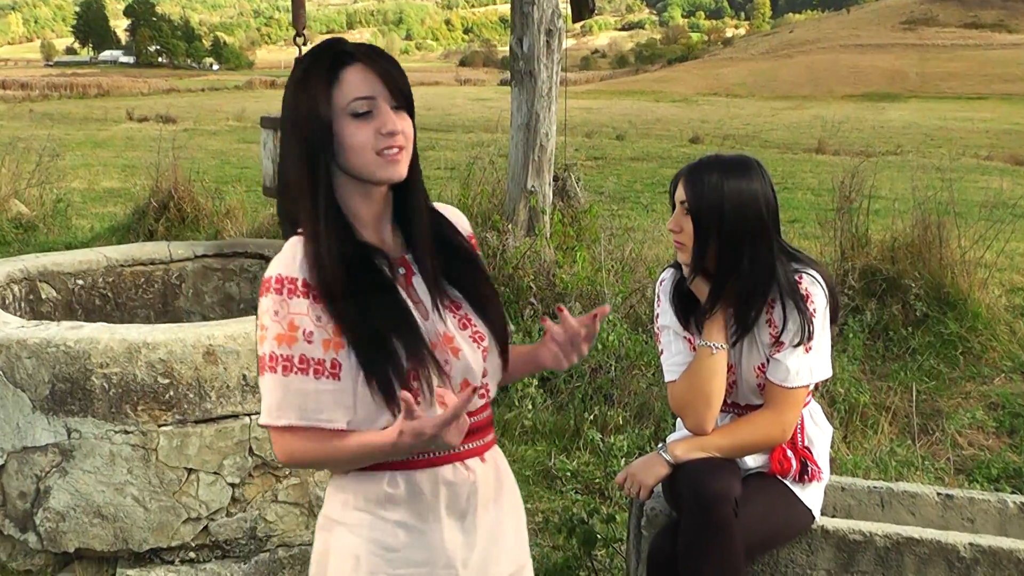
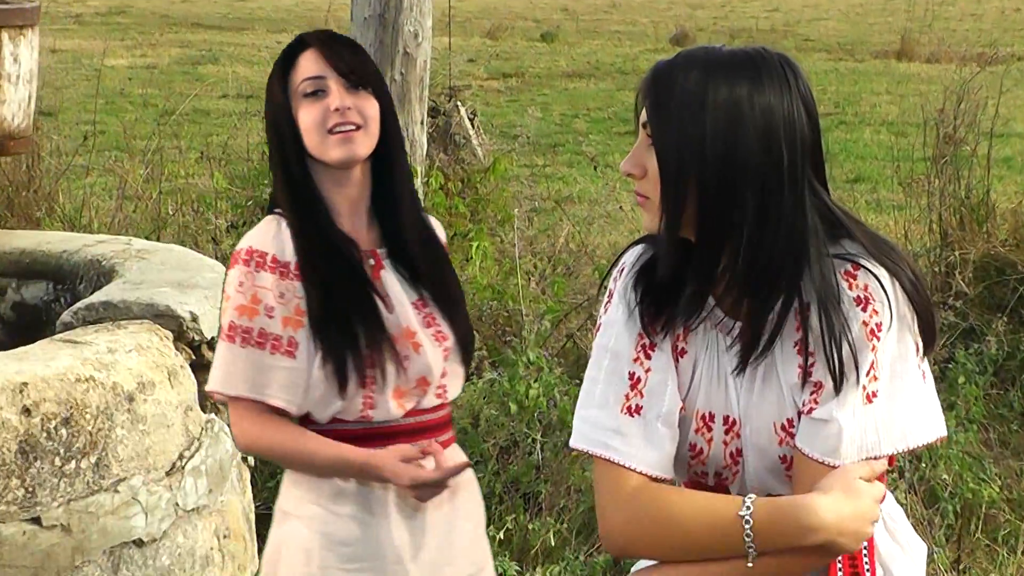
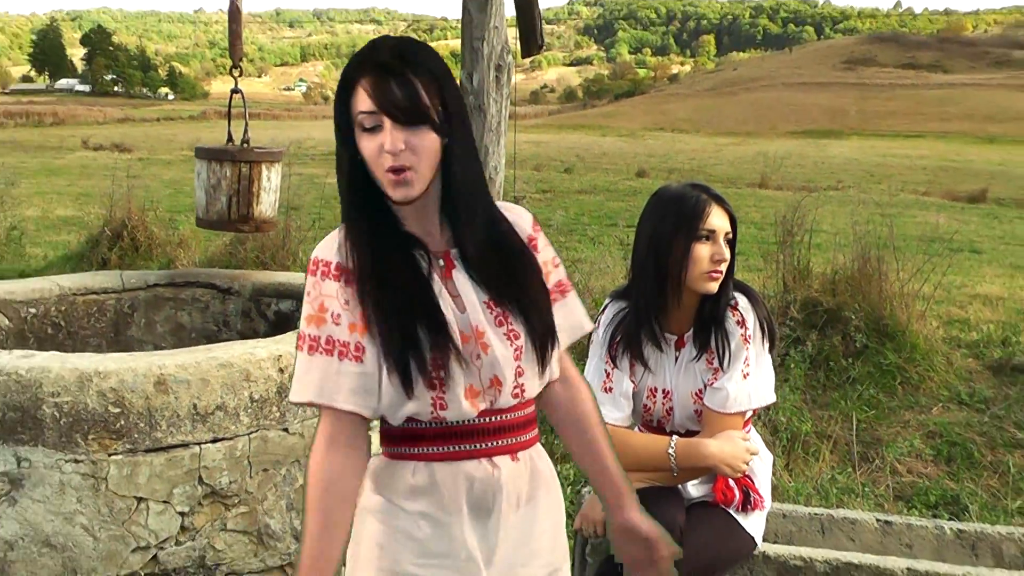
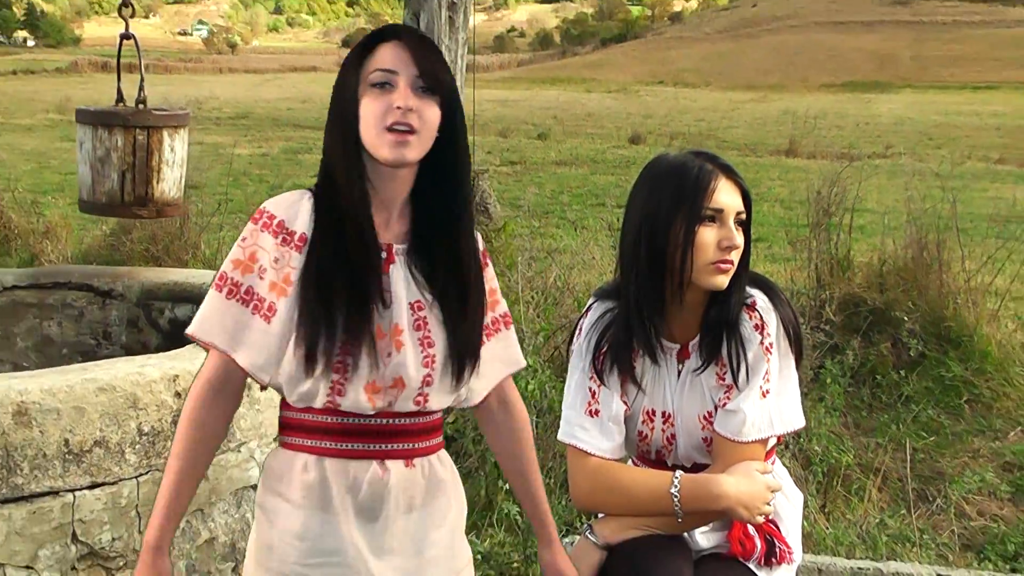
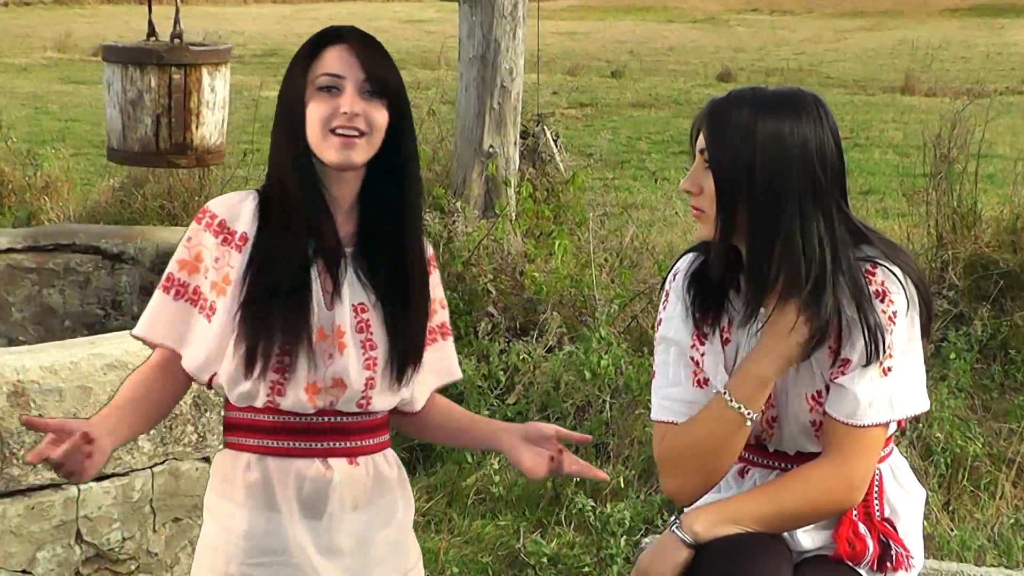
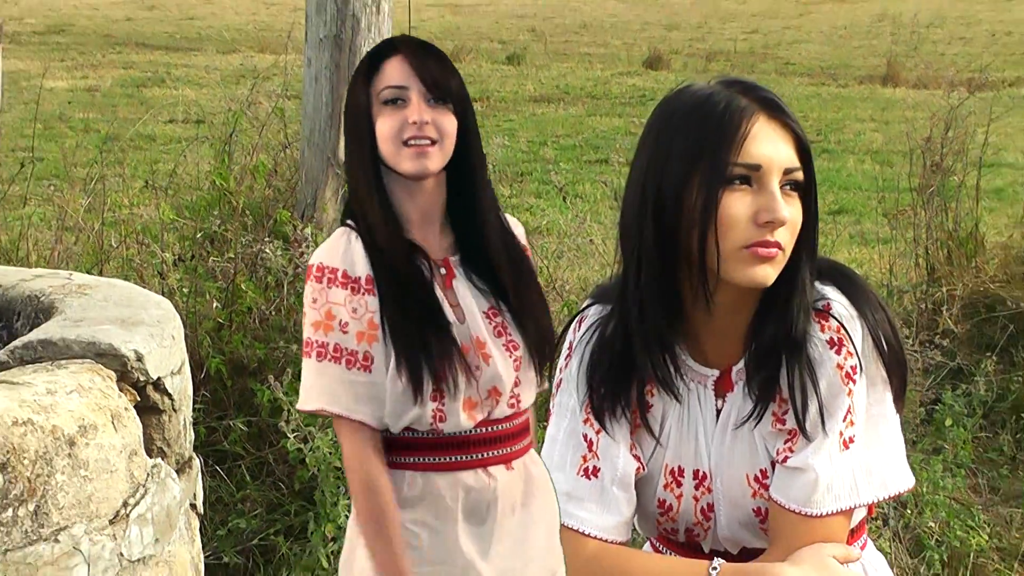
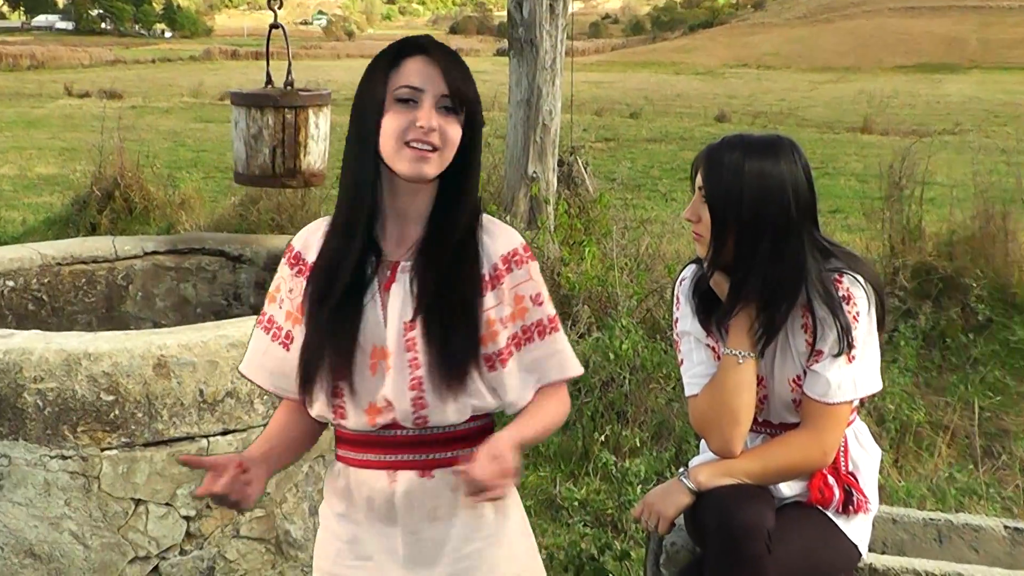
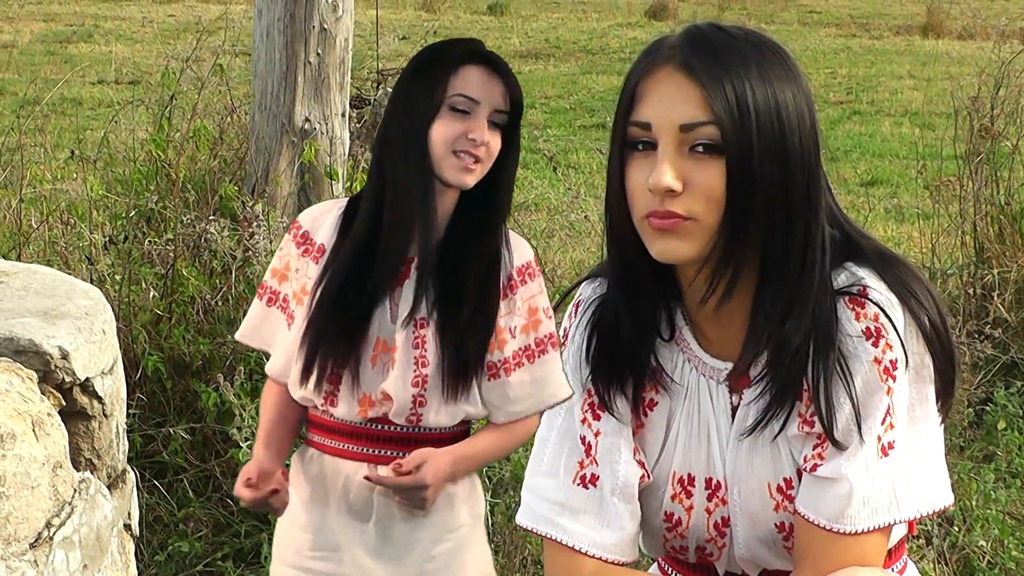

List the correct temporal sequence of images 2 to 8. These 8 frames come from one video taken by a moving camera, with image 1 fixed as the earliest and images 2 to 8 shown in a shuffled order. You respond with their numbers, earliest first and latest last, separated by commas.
7, 5, 2, 8, 6, 4, 3
